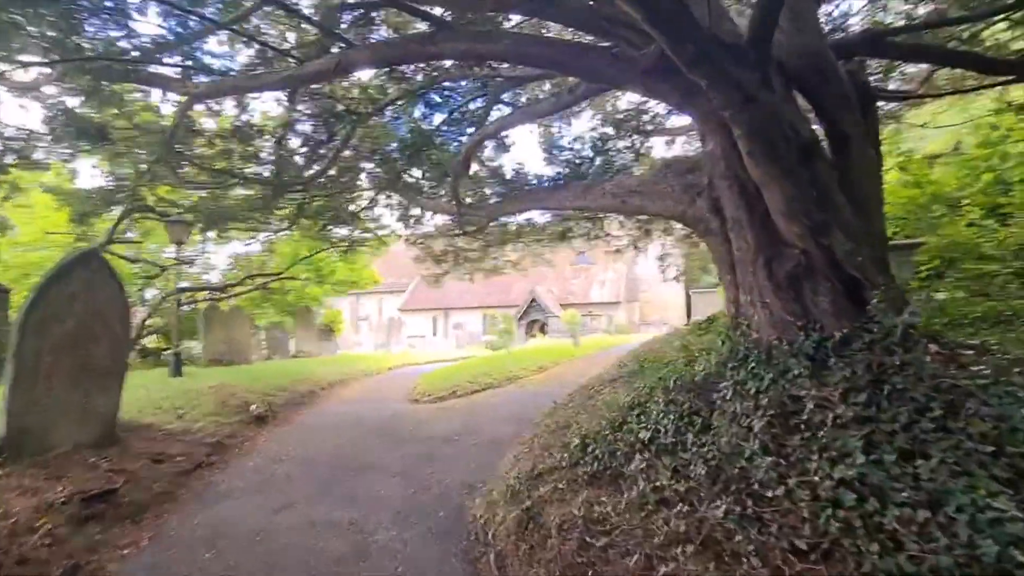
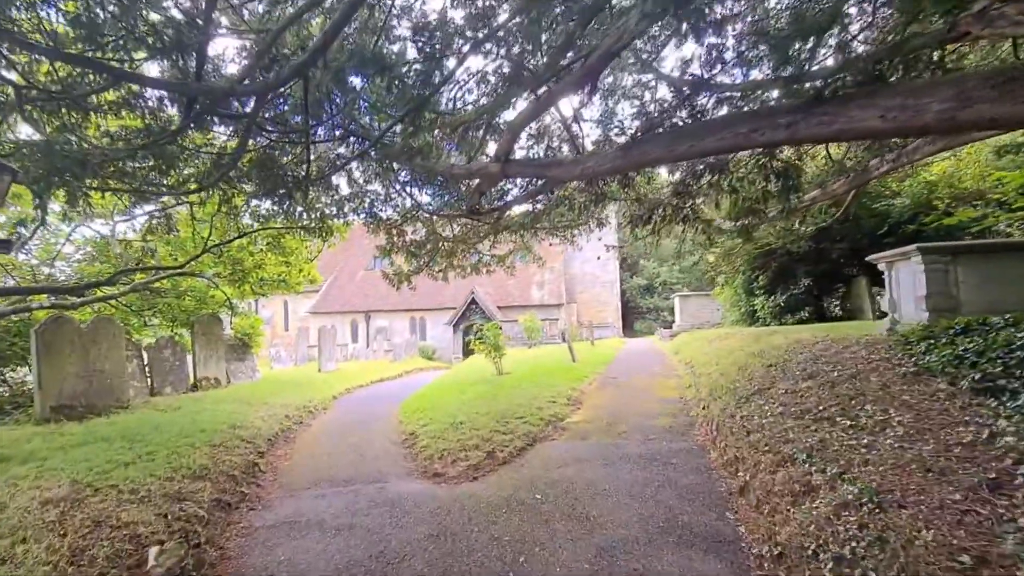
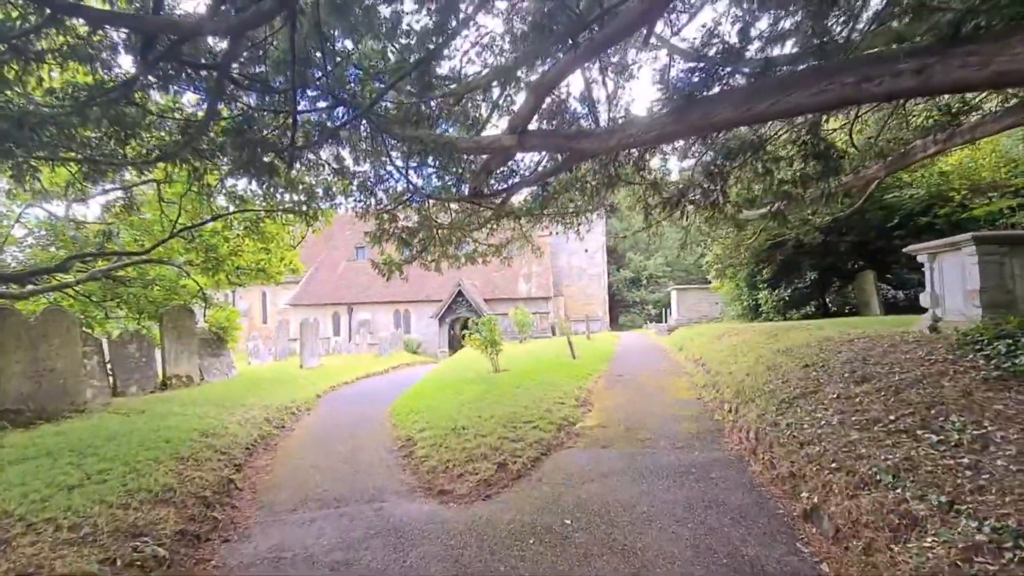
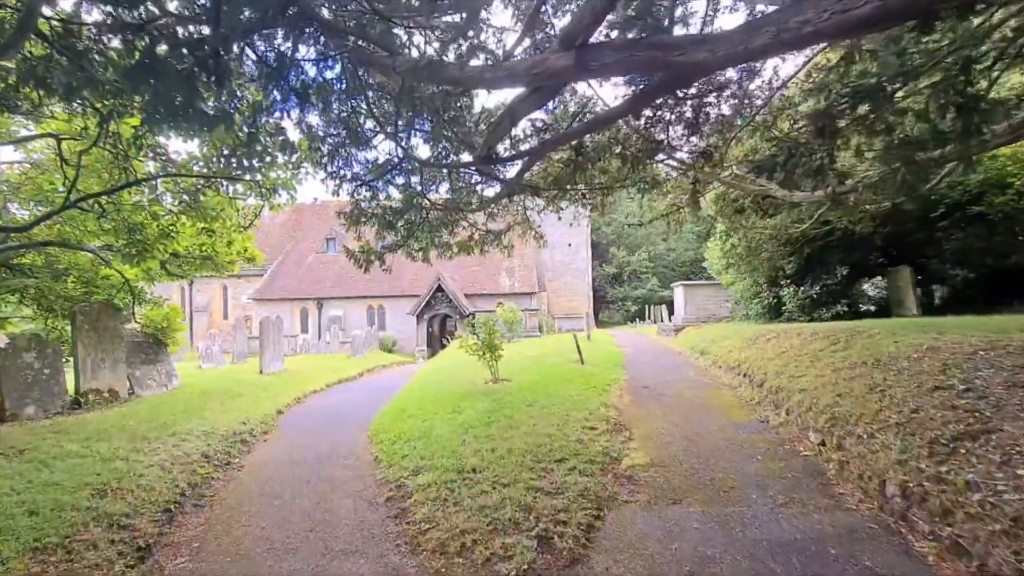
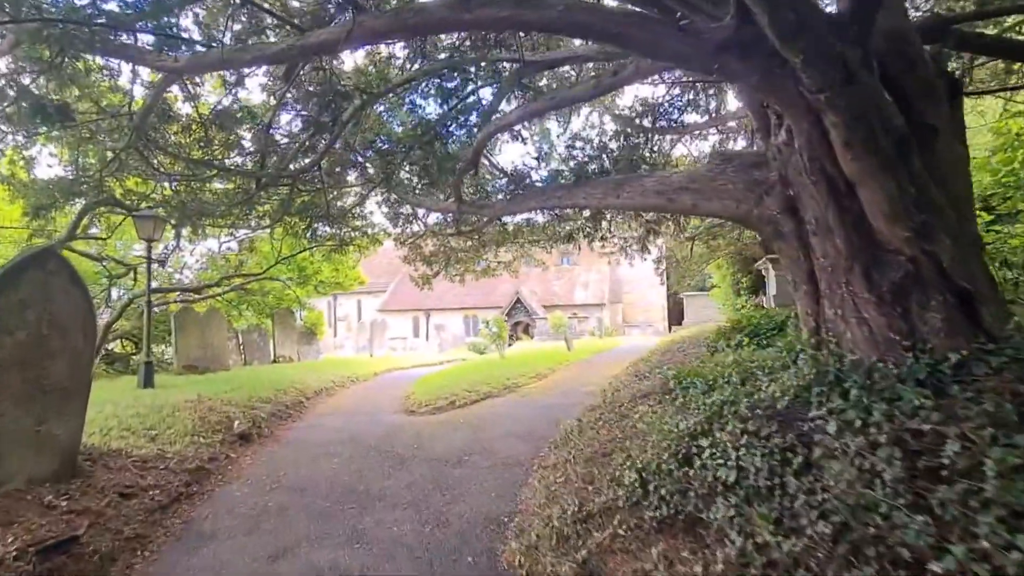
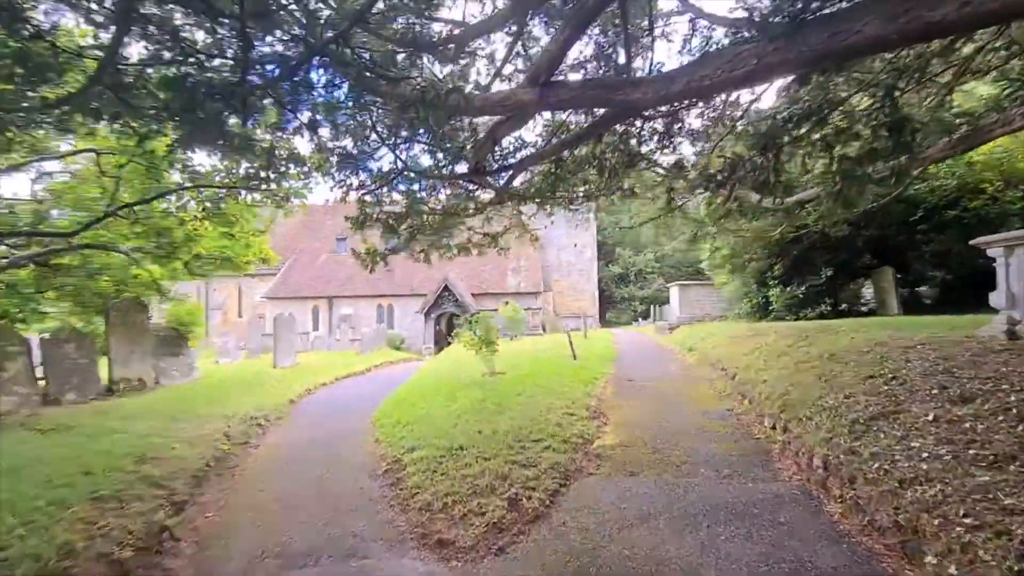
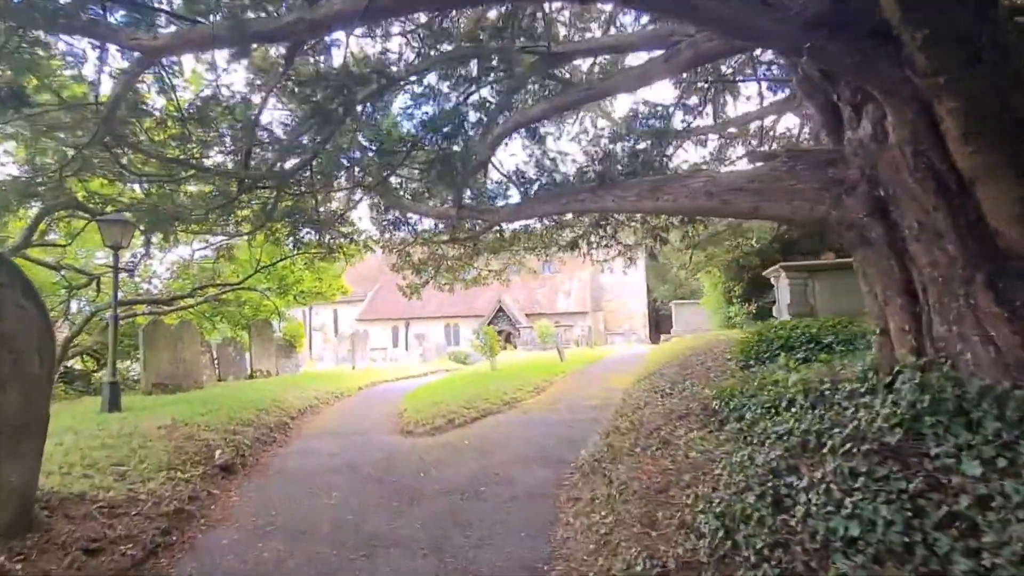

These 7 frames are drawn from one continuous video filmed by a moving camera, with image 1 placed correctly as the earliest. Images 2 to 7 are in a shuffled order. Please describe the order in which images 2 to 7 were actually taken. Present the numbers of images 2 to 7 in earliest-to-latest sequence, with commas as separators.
5, 7, 2, 3, 6, 4
